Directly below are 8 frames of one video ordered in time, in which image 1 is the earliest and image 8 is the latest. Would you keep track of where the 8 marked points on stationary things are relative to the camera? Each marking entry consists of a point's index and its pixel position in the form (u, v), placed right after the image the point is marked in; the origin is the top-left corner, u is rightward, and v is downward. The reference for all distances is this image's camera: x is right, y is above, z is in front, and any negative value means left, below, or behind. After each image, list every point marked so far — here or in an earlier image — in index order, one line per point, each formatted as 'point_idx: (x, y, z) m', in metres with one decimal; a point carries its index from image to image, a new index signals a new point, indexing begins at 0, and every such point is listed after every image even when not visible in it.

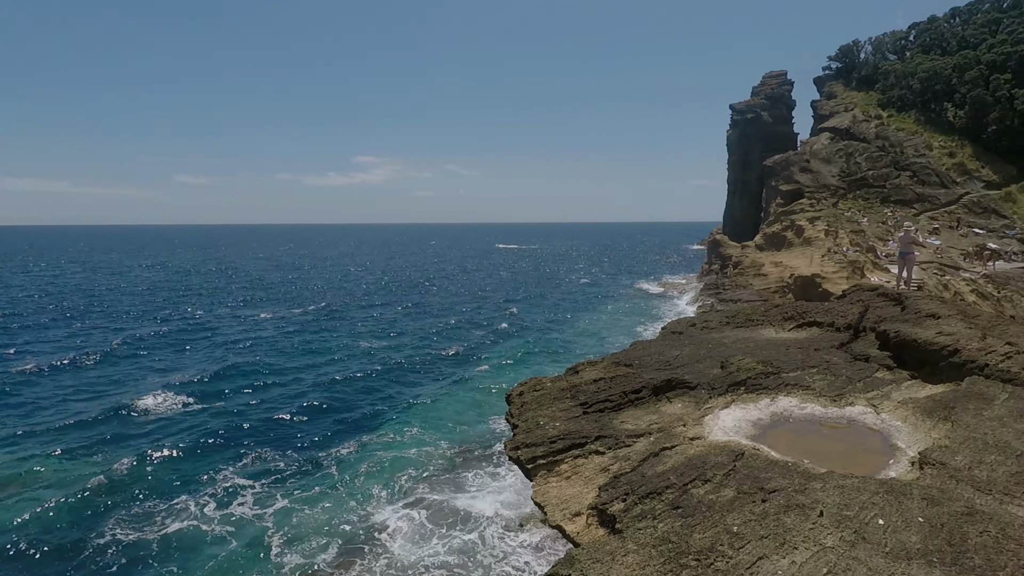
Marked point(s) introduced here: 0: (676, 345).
0: (+5.5, -1.9, +19.2) m
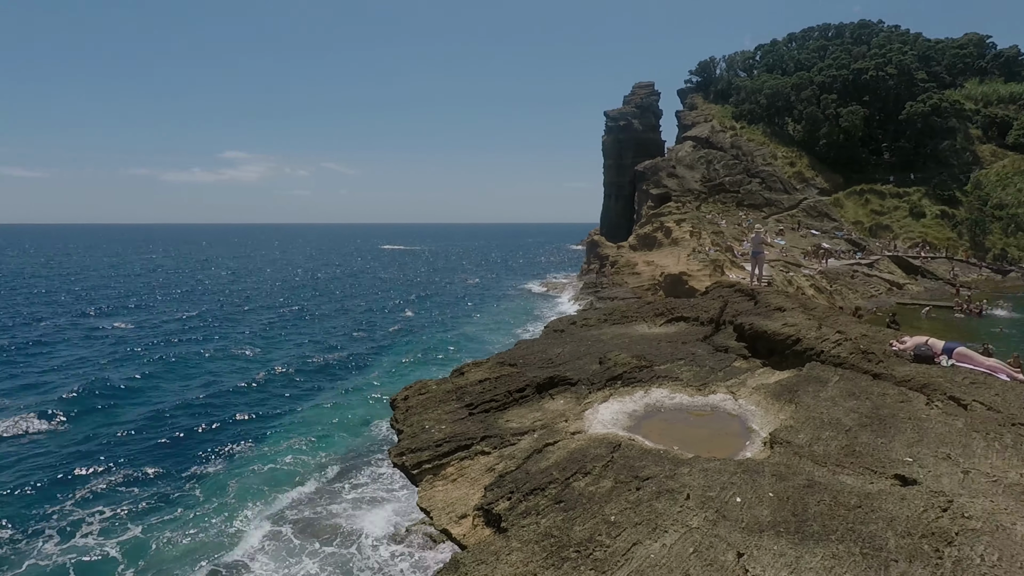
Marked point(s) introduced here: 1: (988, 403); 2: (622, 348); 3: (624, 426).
0: (+1.6, -1.9, +19.9) m
1: (+9.4, -2.2, +11.4) m
2: (+3.4, -1.8, +17.8) m
3: (+2.4, -3.0, +12.4) m
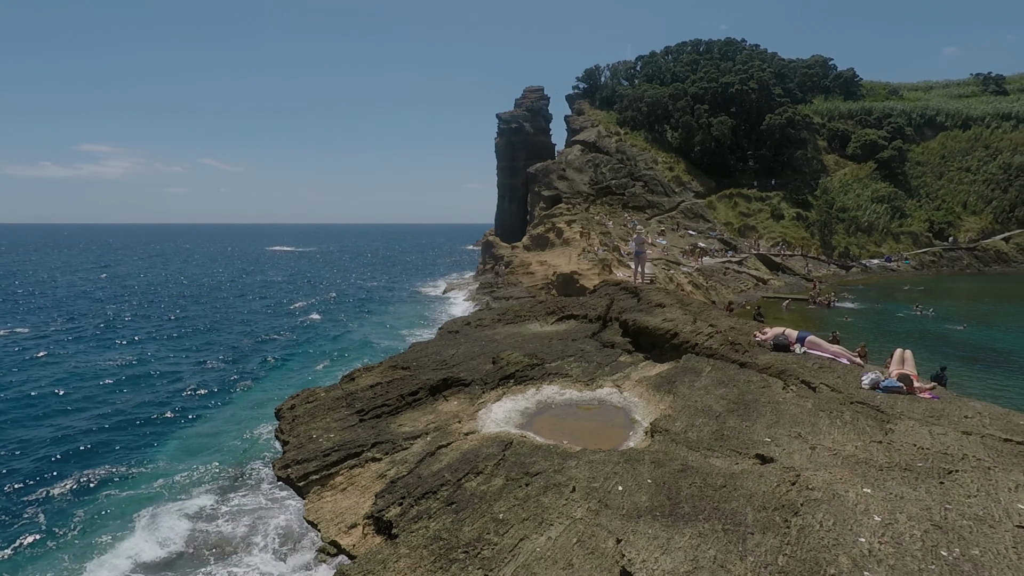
0: (-2.0, -1.9, +19.8) m
1: (+7.1, -2.1, +12.9) m
2: (+0.1, -1.8, +18.1) m
3: (+0.1, -3.0, +12.7) m
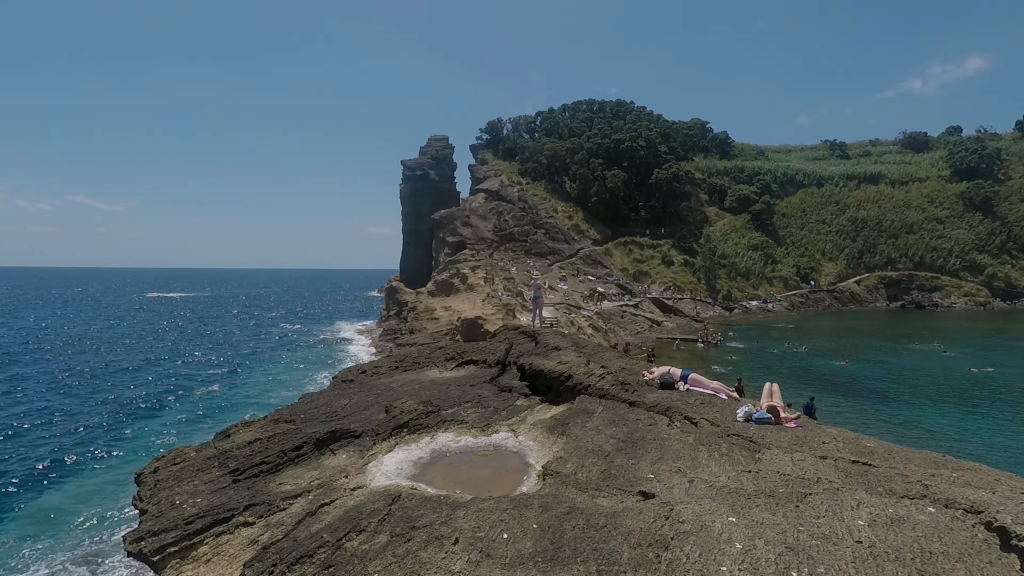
0: (-5.5, -3.5, +19.0) m
1: (+4.7, -3.0, +13.6) m
2: (-3.1, -3.2, +17.6) m
3: (-2.2, -3.9, +12.2) m
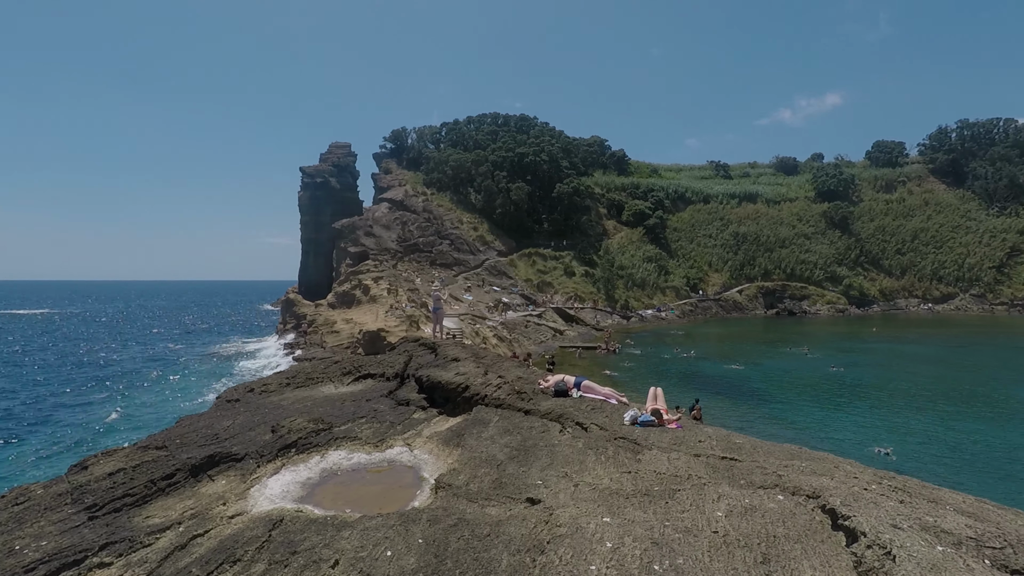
0: (-8.7, -3.9, +17.8) m
1: (+2.2, -3.3, +14.1) m
2: (-6.2, -3.6, +16.8) m
3: (-4.4, -4.2, +11.6) m
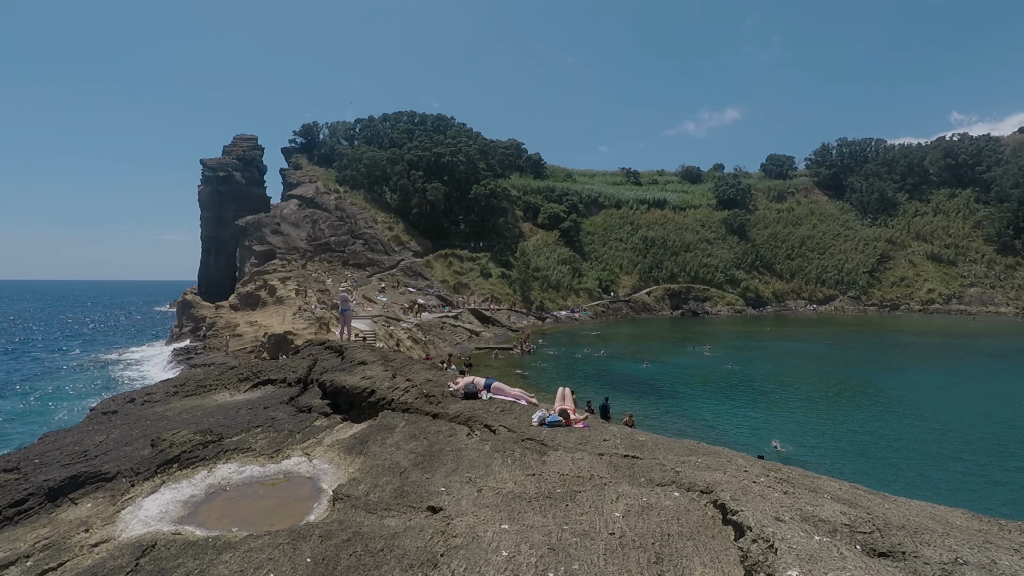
0: (-11.4, -3.9, +16.1) m
1: (-0.1, -3.3, +14.0) m
2: (-8.7, -3.6, +15.5) m
3: (-6.2, -4.2, +10.6) m
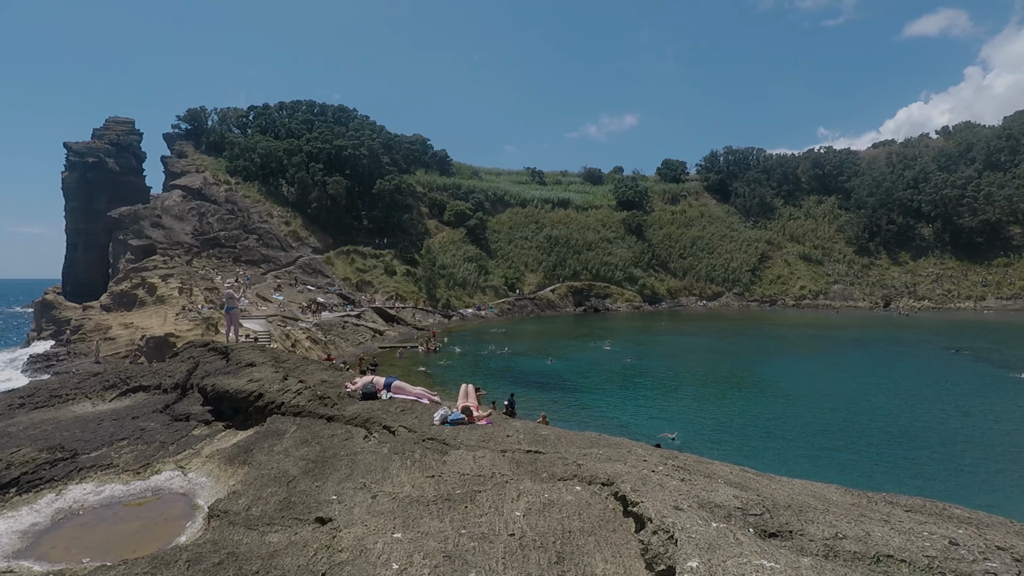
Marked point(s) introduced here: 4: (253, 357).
0: (-13.9, -3.7, +13.6) m
1: (-2.4, -3.2, +13.4) m
2: (-11.1, -3.5, +13.5) m
3: (-7.9, -4.1, +9.1) m
4: (-8.6, -2.3, +19.1) m
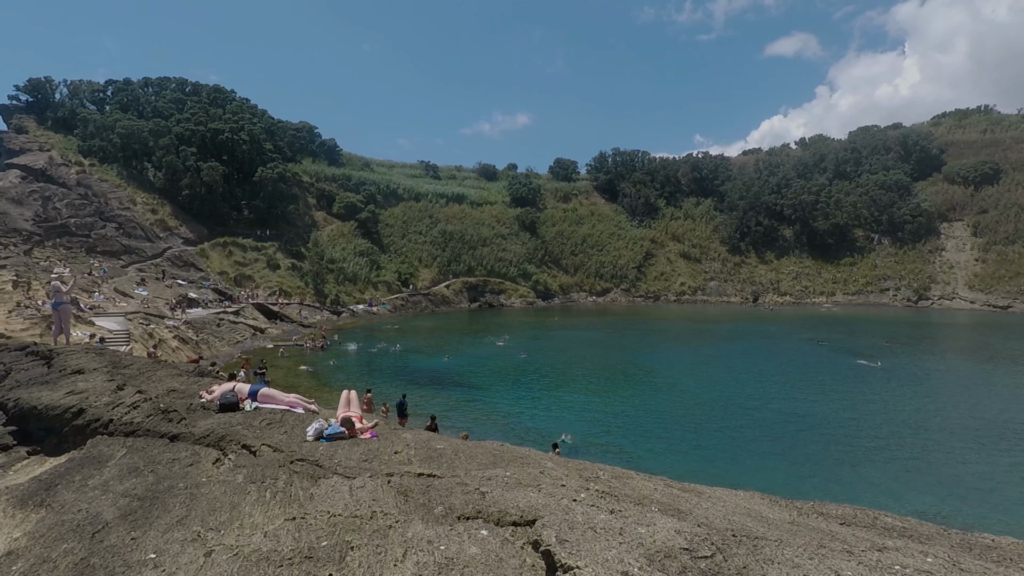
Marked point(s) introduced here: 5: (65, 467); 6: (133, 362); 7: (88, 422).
0: (-15.9, -3.5, +9.2) m
1: (-4.5, -3.0, +11.1) m
2: (-13.2, -3.2, +9.6) m
3: (-9.2, -3.9, +5.8) m
4: (-11.6, -2.0, +15.5) m
5: (-8.2, -3.3, +10.6) m
6: (-10.8, -2.1, +16.4) m
7: (-9.0, -2.8, +12.4) m
